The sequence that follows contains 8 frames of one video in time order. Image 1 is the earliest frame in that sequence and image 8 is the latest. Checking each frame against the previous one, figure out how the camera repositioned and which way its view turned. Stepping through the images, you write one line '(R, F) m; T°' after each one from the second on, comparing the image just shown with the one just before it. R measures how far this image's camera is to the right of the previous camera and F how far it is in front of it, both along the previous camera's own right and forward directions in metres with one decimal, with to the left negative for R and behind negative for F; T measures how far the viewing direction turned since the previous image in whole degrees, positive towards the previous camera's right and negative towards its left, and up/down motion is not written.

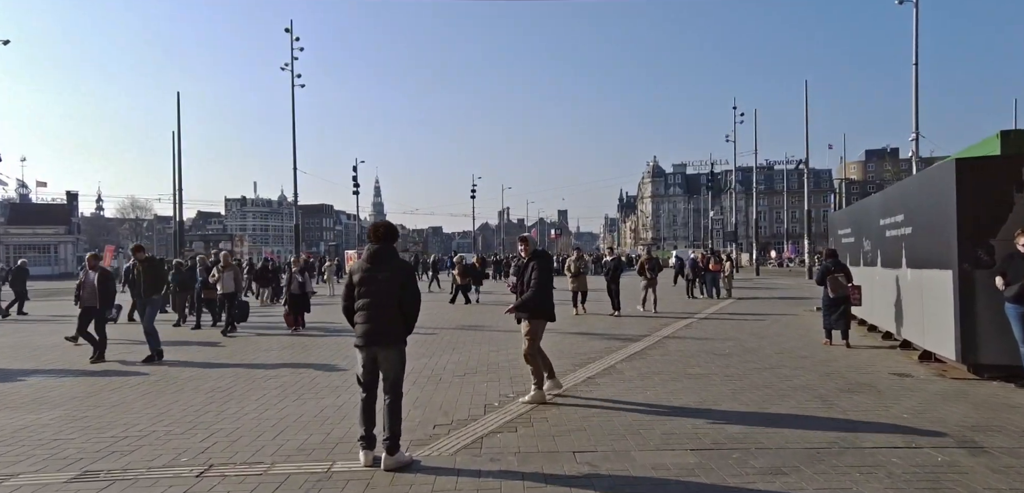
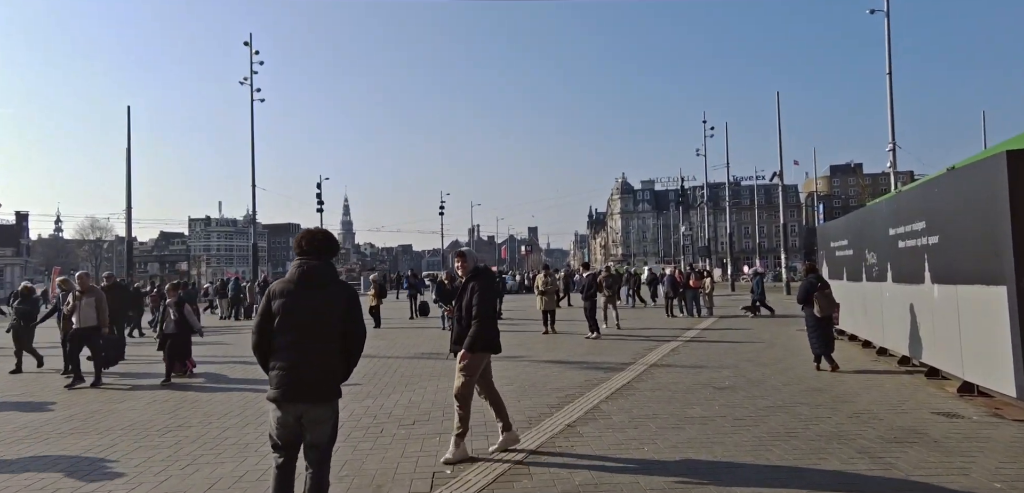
(+0.1, +1.8) m; +2°
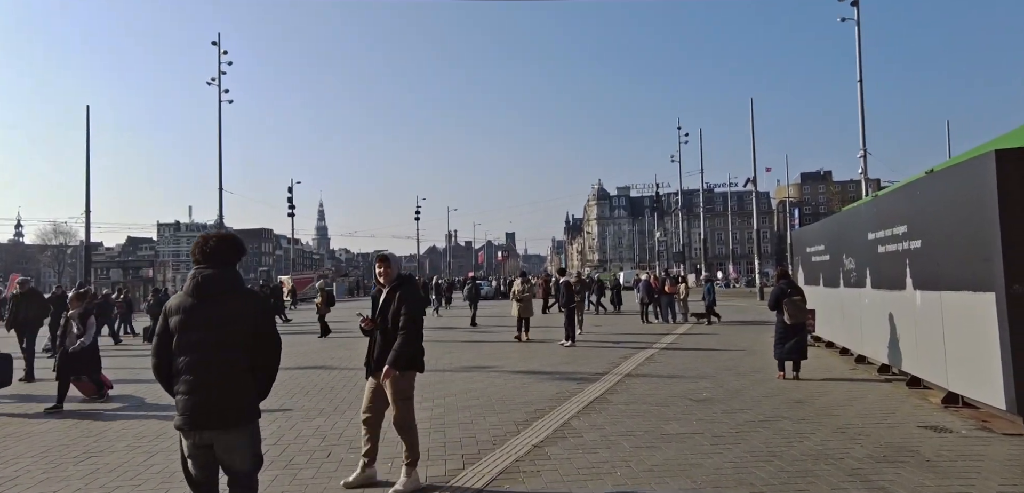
(+0.1, +0.5) m; +2°
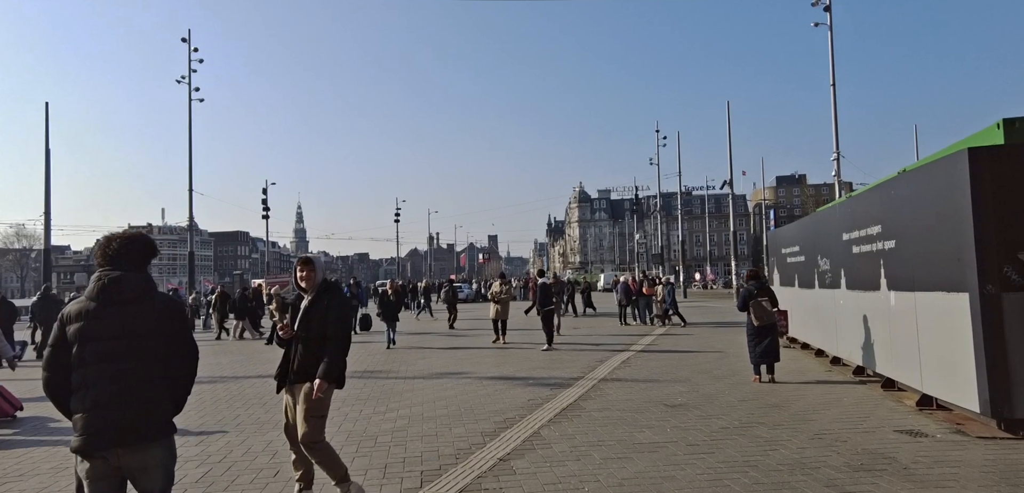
(+0.1, +0.2) m; +1°
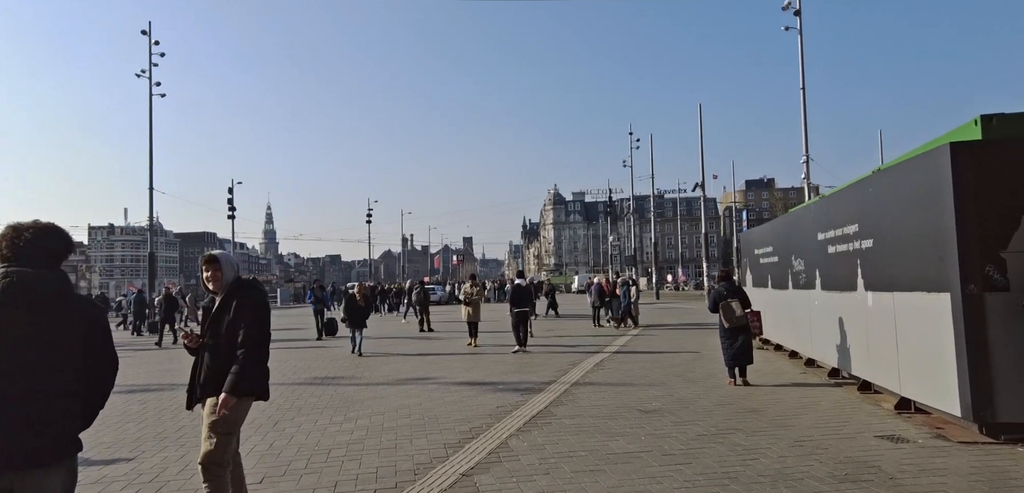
(+0.1, +0.4) m; +2°
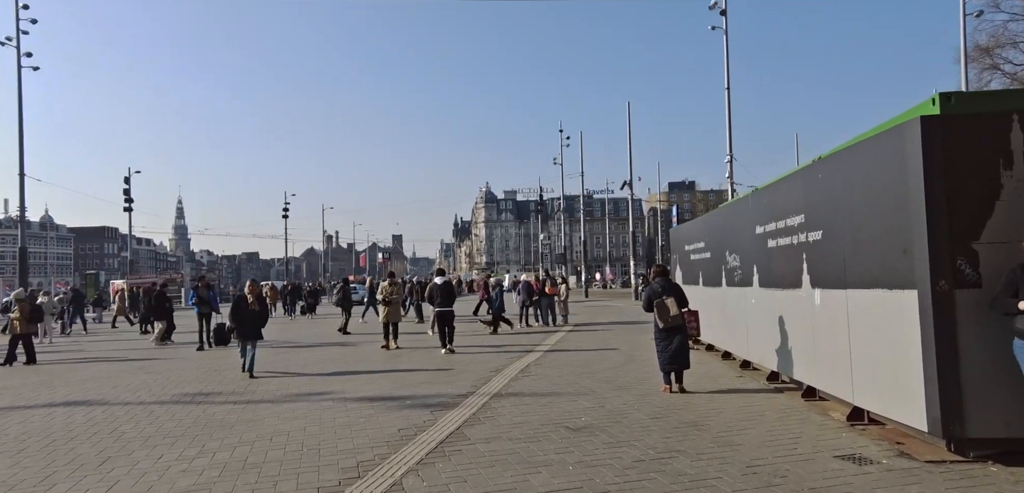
(+0.2, +1.3) m; +5°
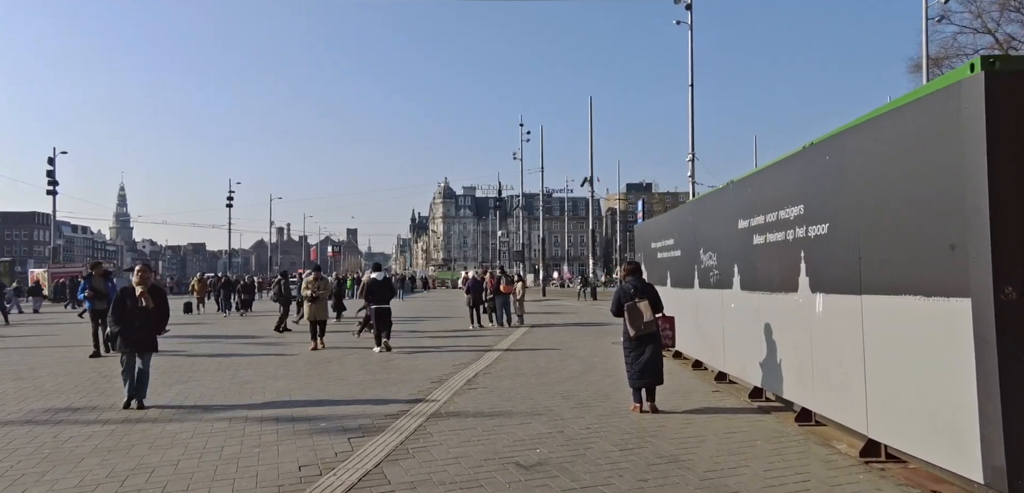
(+0.1, +1.7) m; +3°
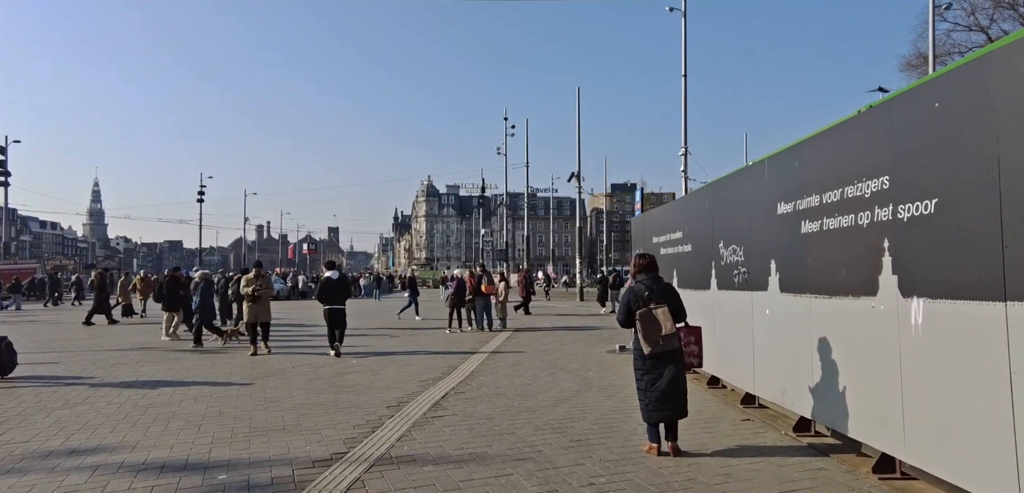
(+0.1, +2.3) m; +1°
